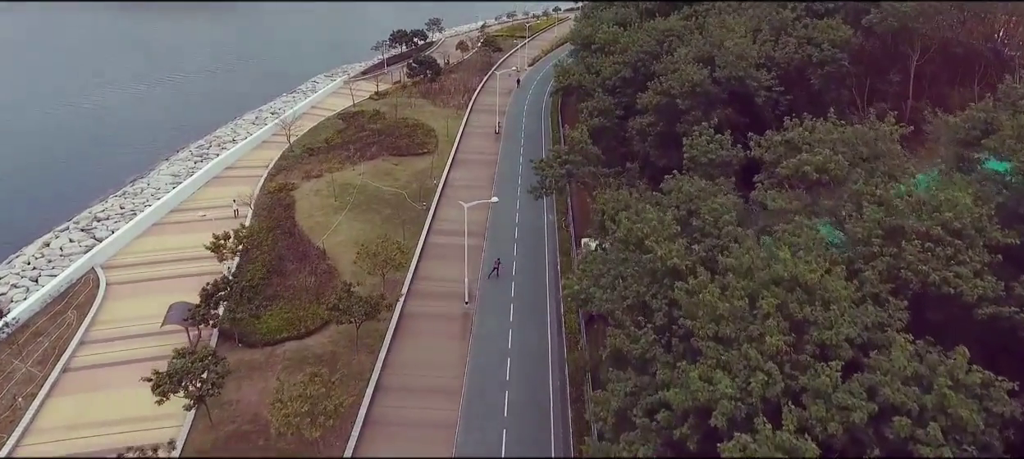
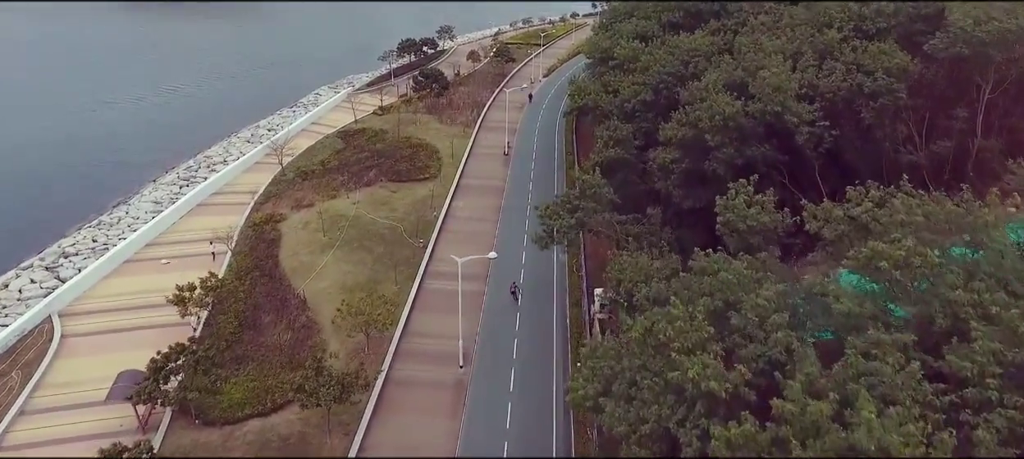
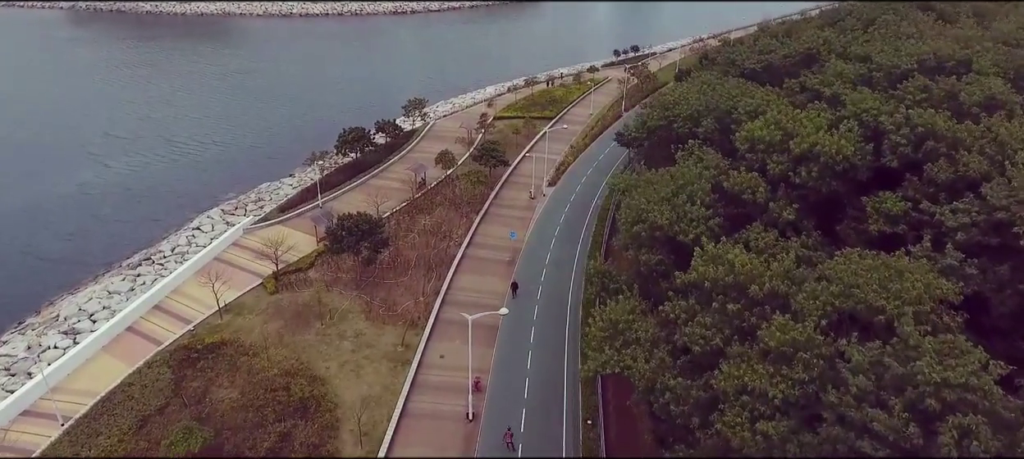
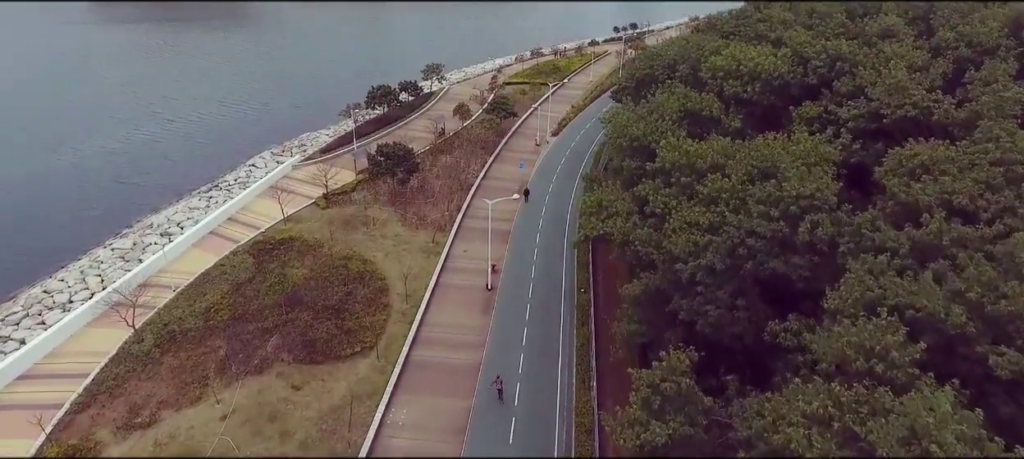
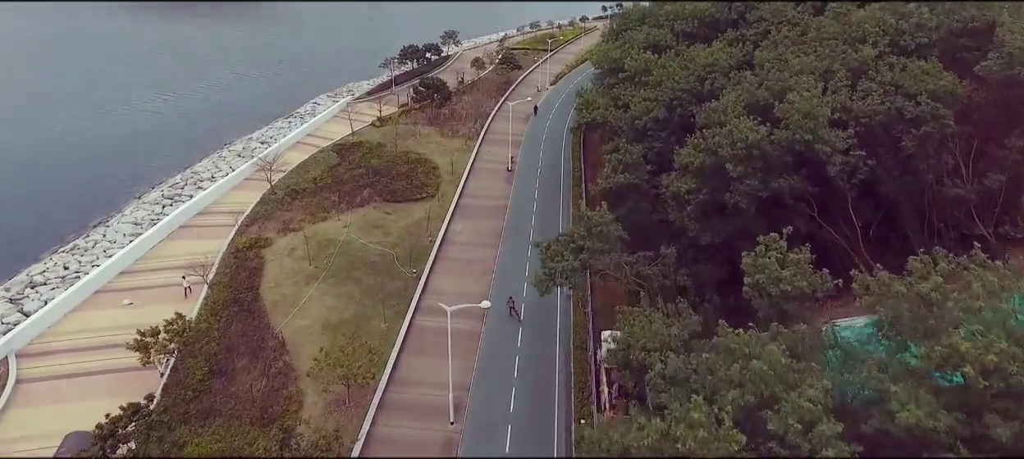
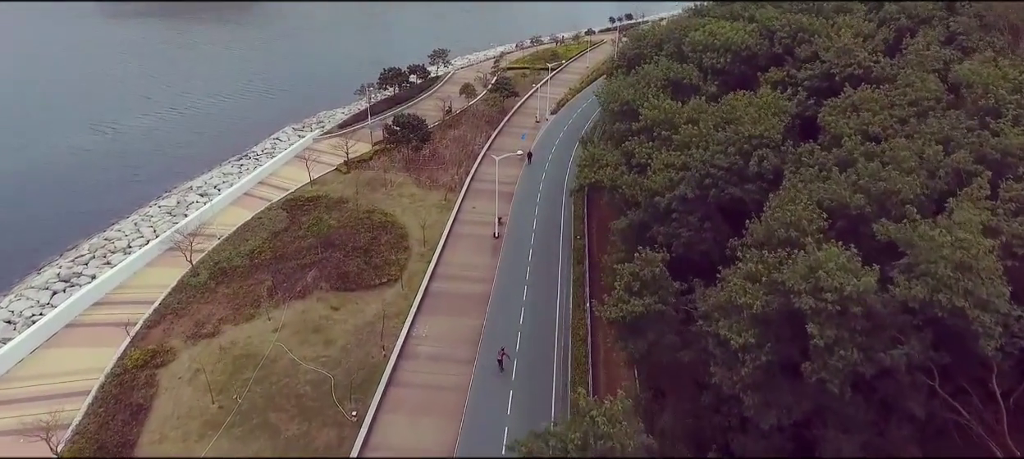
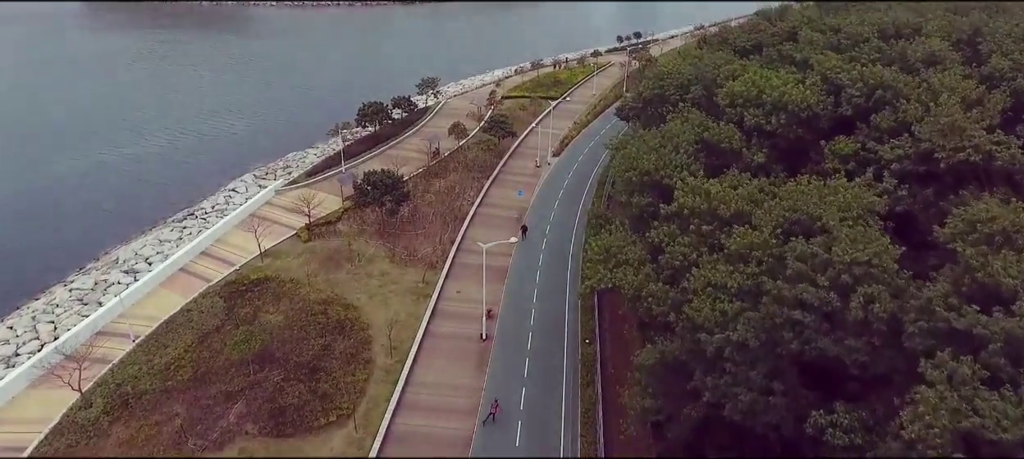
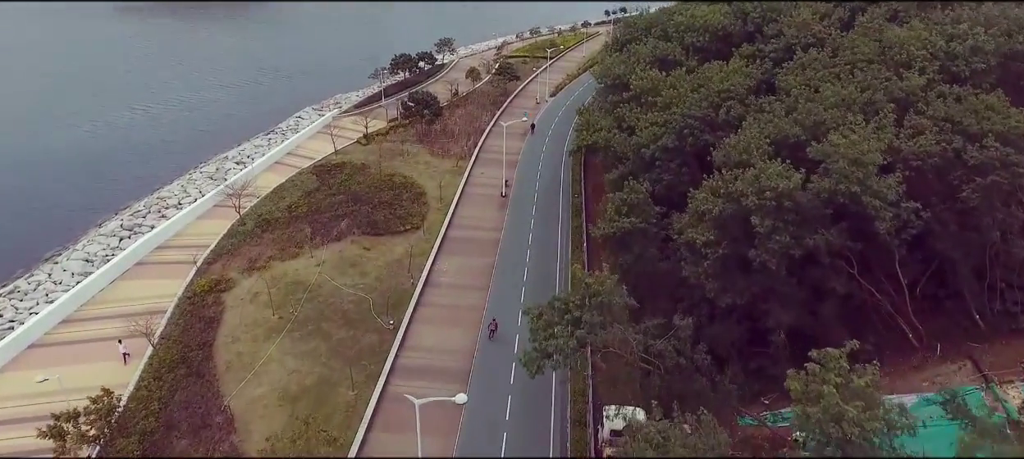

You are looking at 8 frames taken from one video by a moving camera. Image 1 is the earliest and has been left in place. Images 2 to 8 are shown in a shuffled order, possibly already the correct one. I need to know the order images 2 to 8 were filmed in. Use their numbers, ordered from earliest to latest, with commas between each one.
2, 5, 8, 6, 4, 7, 3
